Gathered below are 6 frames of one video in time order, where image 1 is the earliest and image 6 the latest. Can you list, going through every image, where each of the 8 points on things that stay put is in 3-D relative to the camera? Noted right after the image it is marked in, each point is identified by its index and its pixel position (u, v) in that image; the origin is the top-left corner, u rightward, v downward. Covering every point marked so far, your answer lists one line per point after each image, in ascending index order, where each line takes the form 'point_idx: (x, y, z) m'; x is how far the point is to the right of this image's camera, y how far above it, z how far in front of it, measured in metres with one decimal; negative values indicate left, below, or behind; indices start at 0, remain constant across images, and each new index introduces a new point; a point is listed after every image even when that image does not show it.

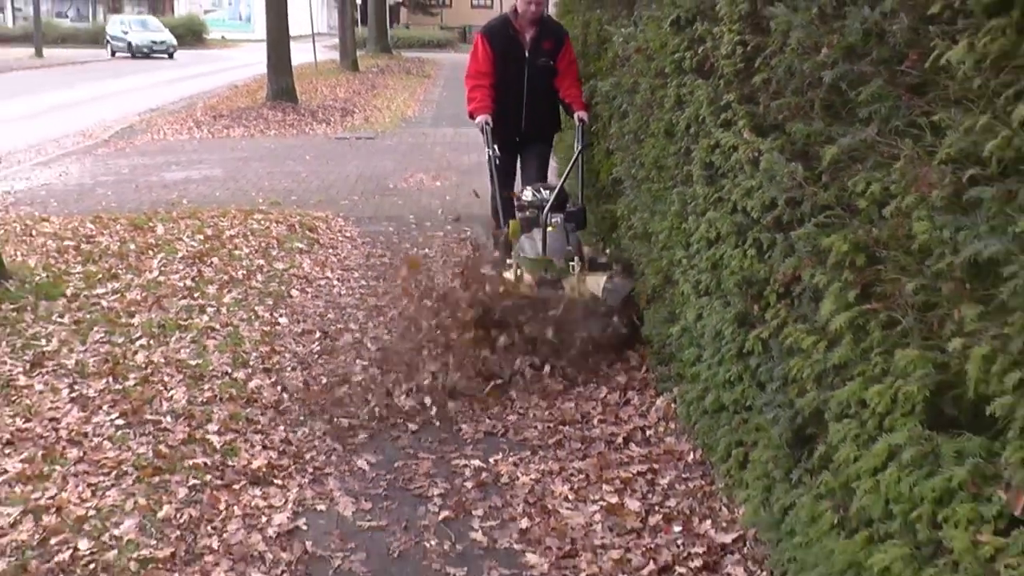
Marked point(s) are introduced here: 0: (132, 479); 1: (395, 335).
0: (-1.6, -0.8, +4.6) m
1: (-0.6, -0.2, +5.9) m
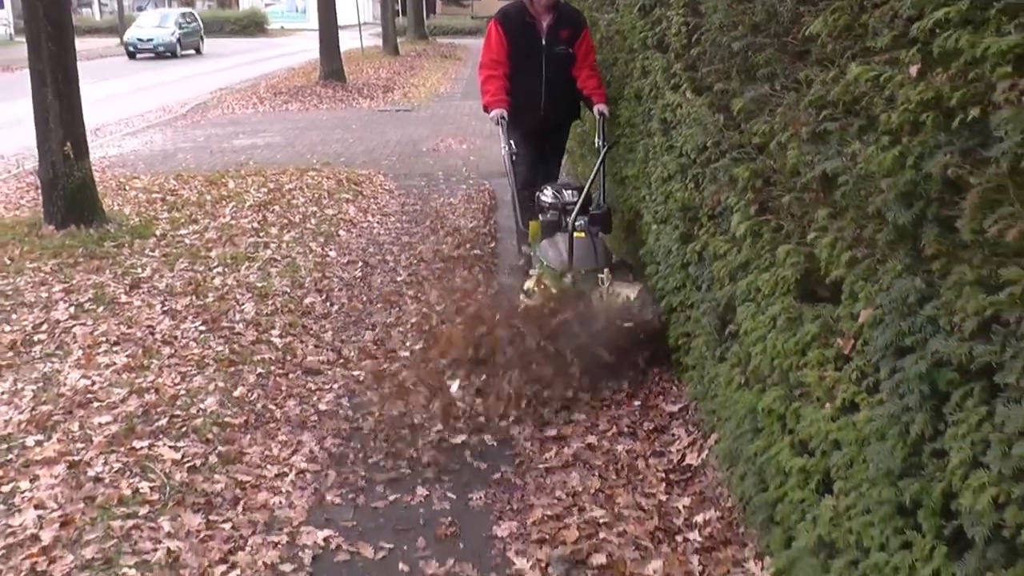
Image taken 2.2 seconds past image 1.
0: (-1.5, -0.4, +5.7) m
1: (-0.5, +0.1, +7.0) m
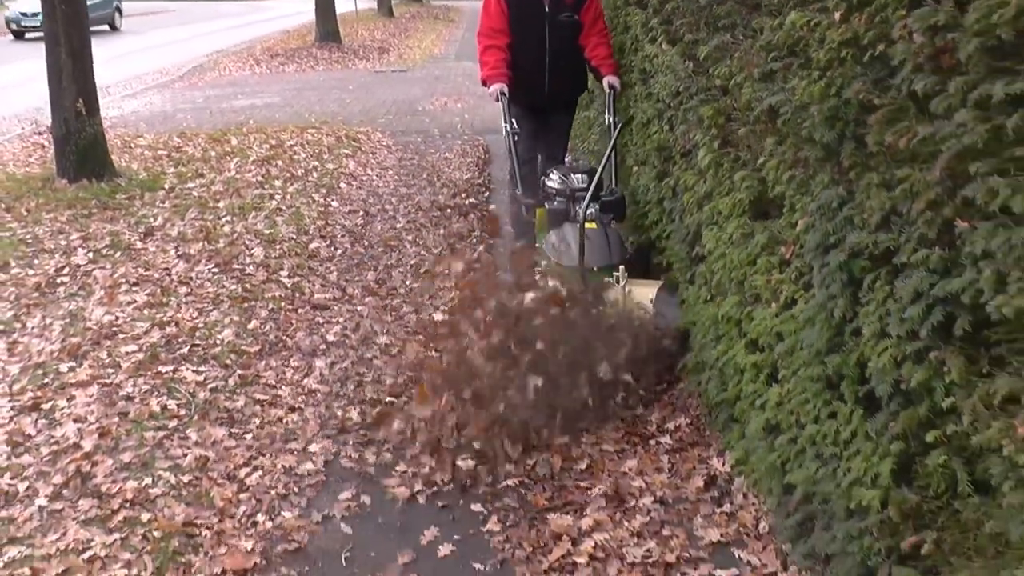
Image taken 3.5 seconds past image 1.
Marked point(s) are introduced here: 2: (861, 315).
0: (-1.6, -0.1, +6.2) m
1: (-0.6, +0.5, +7.5) m
2: (+0.9, -0.1, +2.9) m
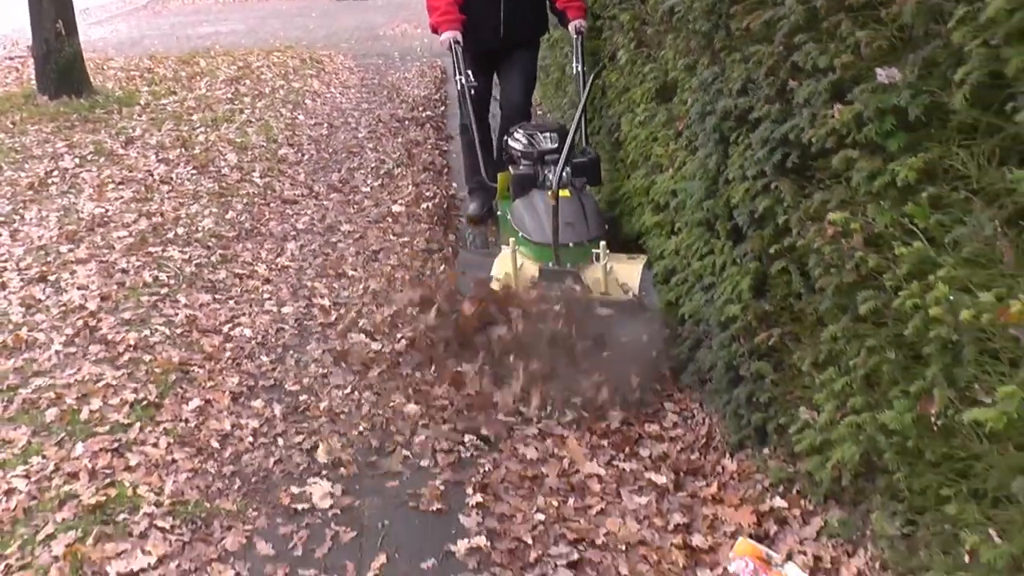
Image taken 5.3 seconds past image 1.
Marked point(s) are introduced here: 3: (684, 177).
0: (-1.9, +0.6, +6.9) m
1: (-1.0, +1.2, +8.2) m
2: (+0.7, +0.4, +3.7) m
3: (+0.7, +0.4, +4.2) m
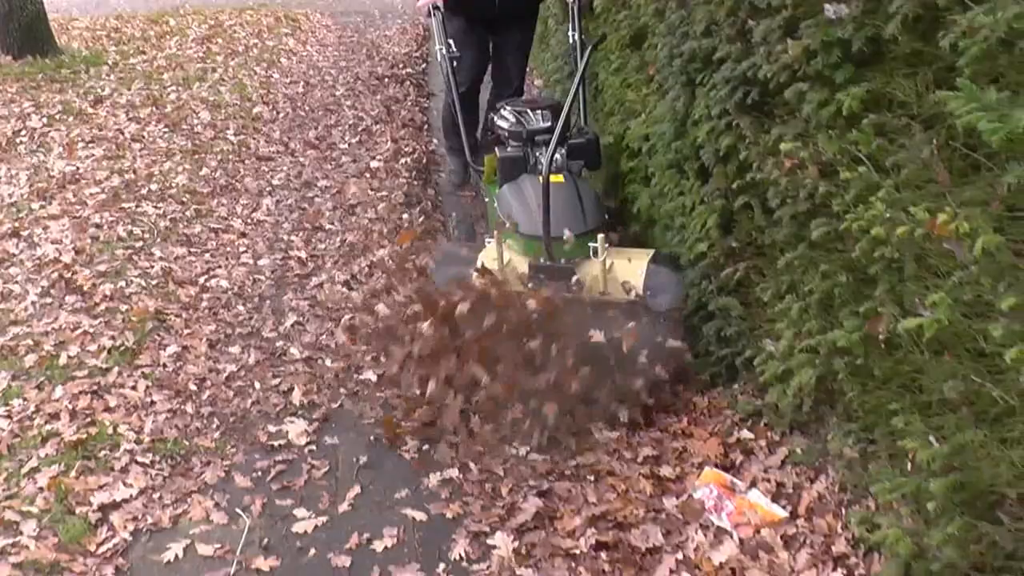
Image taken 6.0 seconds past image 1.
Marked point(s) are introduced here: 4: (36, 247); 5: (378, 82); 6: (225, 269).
0: (-2.1, +0.8, +7.0) m
1: (-1.2, +1.5, +8.3) m
2: (+0.6, +0.6, +3.9) m
3: (+0.5, +0.7, +4.4) m
4: (-2.5, +0.2, +5.8) m
5: (-1.1, +1.5, +8.4) m
6: (-1.5, +0.1, +5.6) m
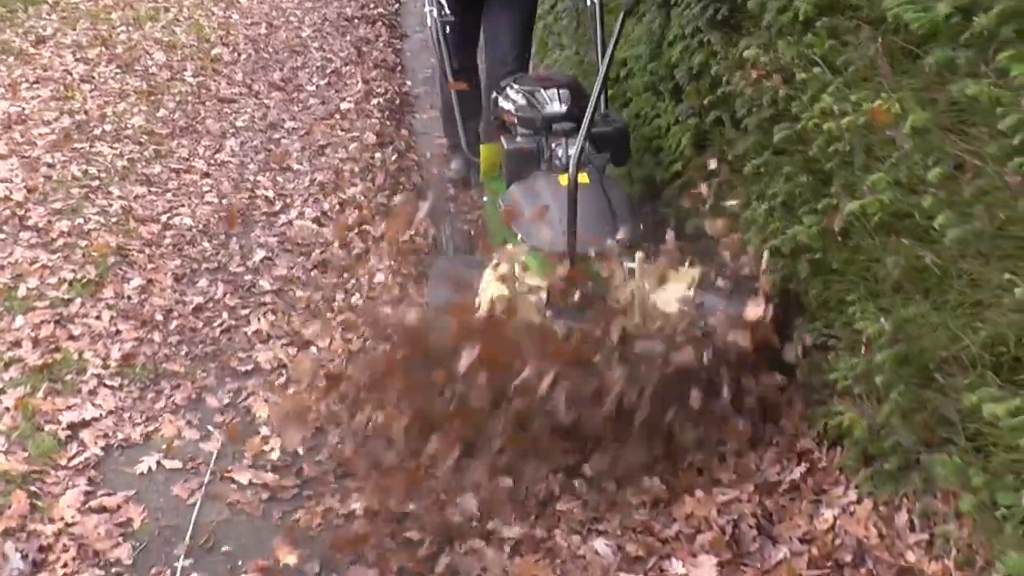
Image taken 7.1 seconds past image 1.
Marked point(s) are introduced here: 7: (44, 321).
0: (-2.3, +1.2, +6.9) m
1: (-1.5, +1.8, +8.3) m
2: (+0.5, +0.9, +3.9) m
3: (+0.4, +1.0, +4.4) m
4: (-2.7, +0.5, +5.7) m
5: (-1.4, +1.9, +8.3) m
6: (-1.6, +0.4, +5.6) m
7: (-1.9, -0.1, +4.4) m
